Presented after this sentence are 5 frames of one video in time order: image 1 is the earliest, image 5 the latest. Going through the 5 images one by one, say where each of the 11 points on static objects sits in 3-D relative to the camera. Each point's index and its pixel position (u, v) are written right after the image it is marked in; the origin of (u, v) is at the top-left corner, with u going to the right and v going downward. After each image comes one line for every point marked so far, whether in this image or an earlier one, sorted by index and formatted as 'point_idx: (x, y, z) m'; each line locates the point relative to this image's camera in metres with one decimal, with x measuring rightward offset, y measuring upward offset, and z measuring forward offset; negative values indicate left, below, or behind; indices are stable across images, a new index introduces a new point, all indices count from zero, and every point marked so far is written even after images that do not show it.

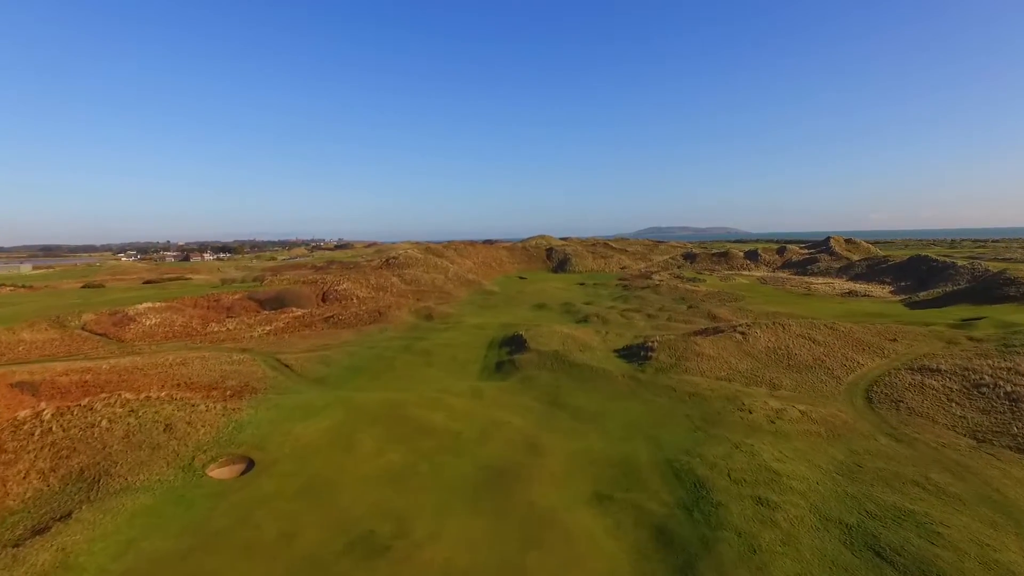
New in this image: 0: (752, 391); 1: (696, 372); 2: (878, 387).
0: (+6.8, -2.9, +17.5) m
1: (+5.7, -2.6, +19.1) m
2: (+10.6, -2.9, +17.9) m
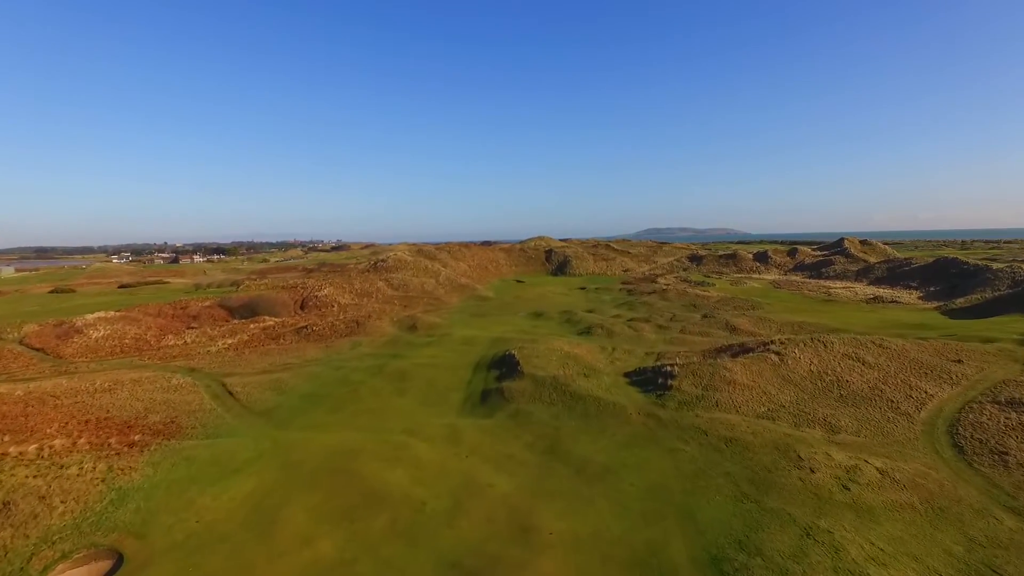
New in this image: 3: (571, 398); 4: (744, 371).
0: (+6.5, -3.2, +13.7) m
1: (+5.4, -2.9, +15.3) m
2: (+10.3, -3.2, +14.1) m
3: (+1.5, -2.9, +16.3) m
4: (+6.6, -2.4, +17.6) m
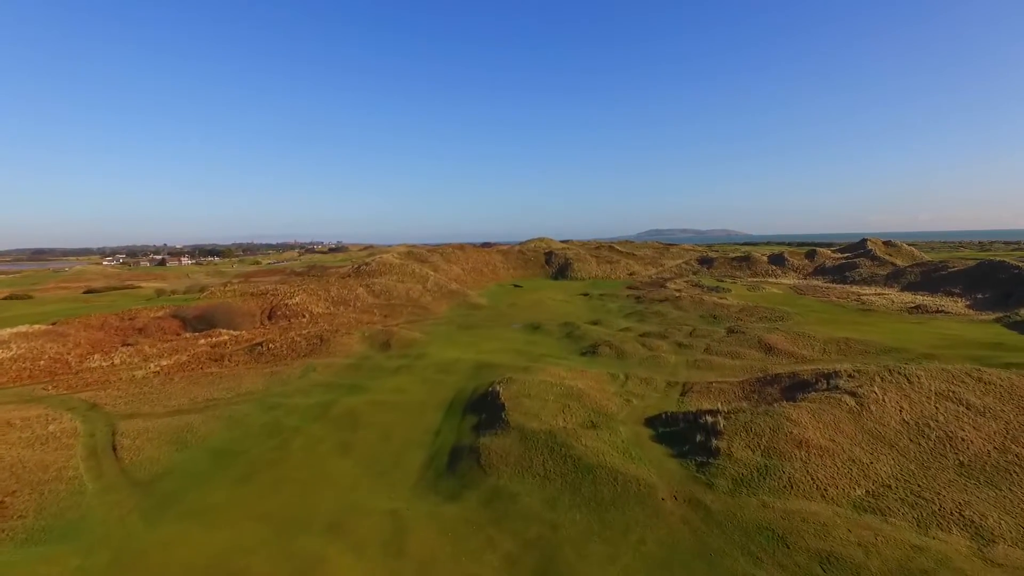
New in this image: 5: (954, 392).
0: (+6.1, -3.6, +8.7) m
1: (+5.0, -3.3, +10.3) m
2: (+9.9, -3.6, +9.1) m
3: (+1.1, -3.3, +11.3) m
4: (+6.2, -2.8, +12.6) m
5: (+10.8, -2.5, +15.0) m
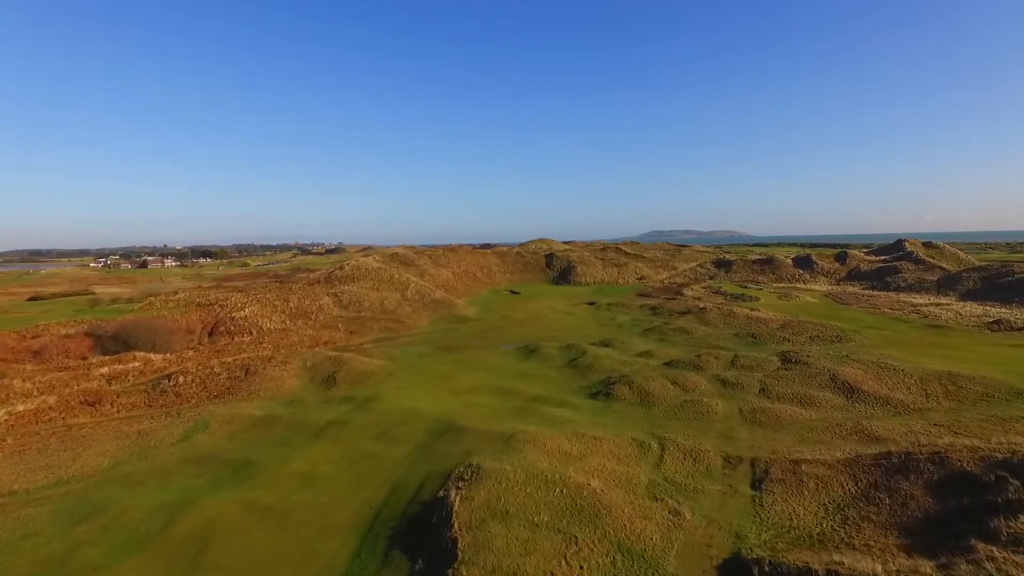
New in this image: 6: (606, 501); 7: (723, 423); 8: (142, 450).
0: (+5.5, -4.1, +1.9) m
1: (+4.4, -3.8, +3.5) m
2: (+9.4, -4.1, +2.3) m
3: (+0.6, -3.8, +4.6) m
4: (+5.7, -3.3, +5.8) m
5: (+10.3, -3.0, +8.2) m
6: (+1.5, -3.3, +9.6) m
7: (+5.3, -3.3, +15.4) m
8: (-8.2, -3.6, +13.6) m
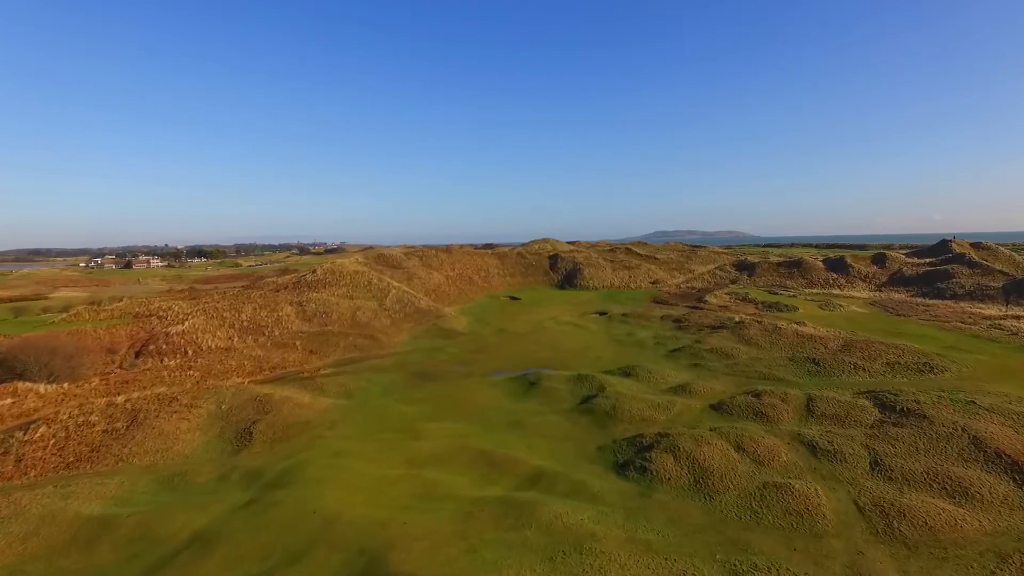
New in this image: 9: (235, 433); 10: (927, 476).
0: (+5.2, -4.6, -4.1) m
1: (+4.1, -4.3, -2.5) m
2: (+9.0, -4.5, -3.7) m
3: (+0.3, -4.2, -1.4) m
4: (+5.3, -3.7, -0.2) m
5: (+10.0, -3.5, +2.1) m
6: (+1.2, -3.7, +3.5) m
7: (+5.0, -3.7, +9.3) m
8: (-8.4, -4.0, +7.6) m
9: (-6.6, -3.4, +14.8) m
10: (+7.6, -3.4, +11.3) m
